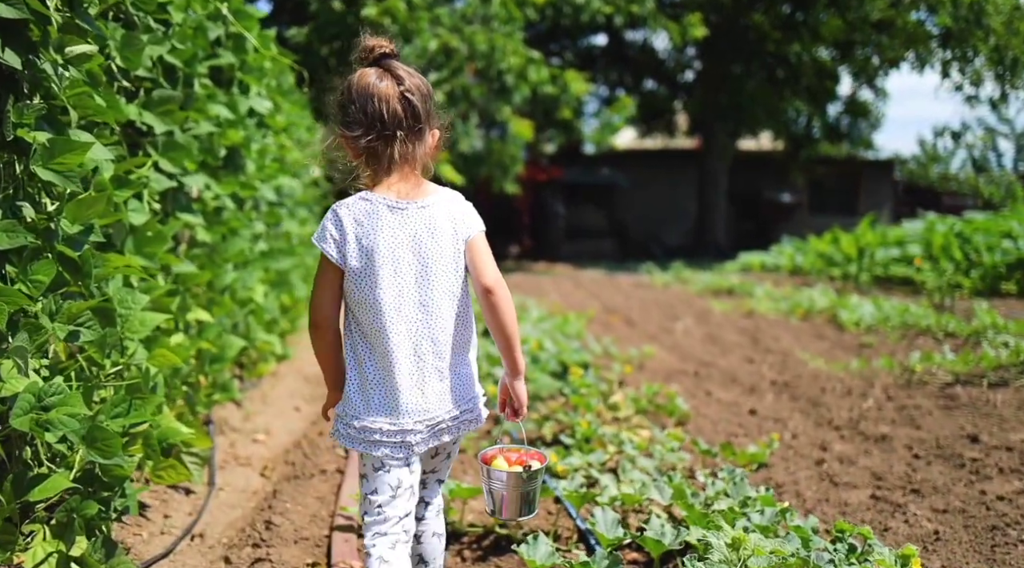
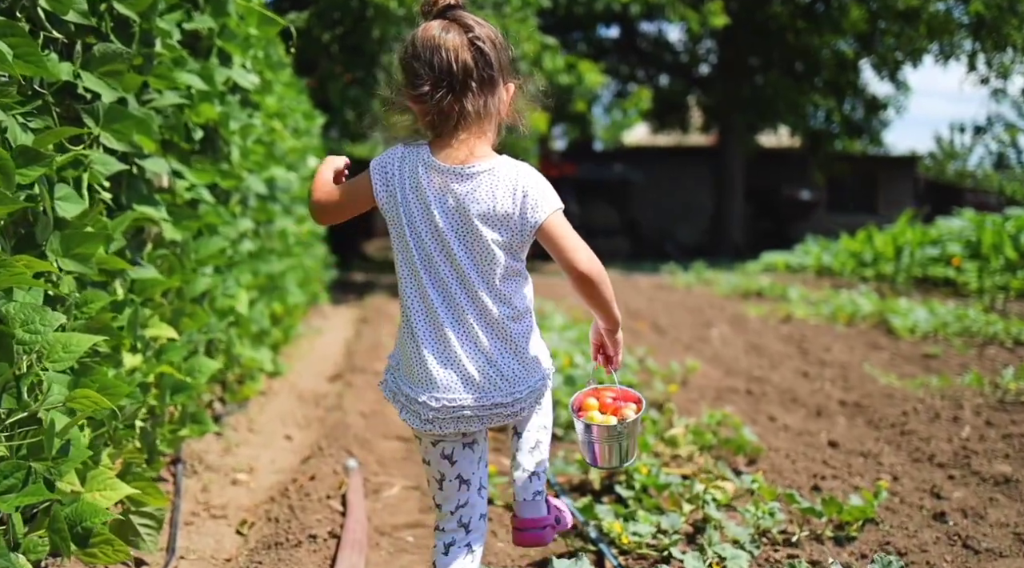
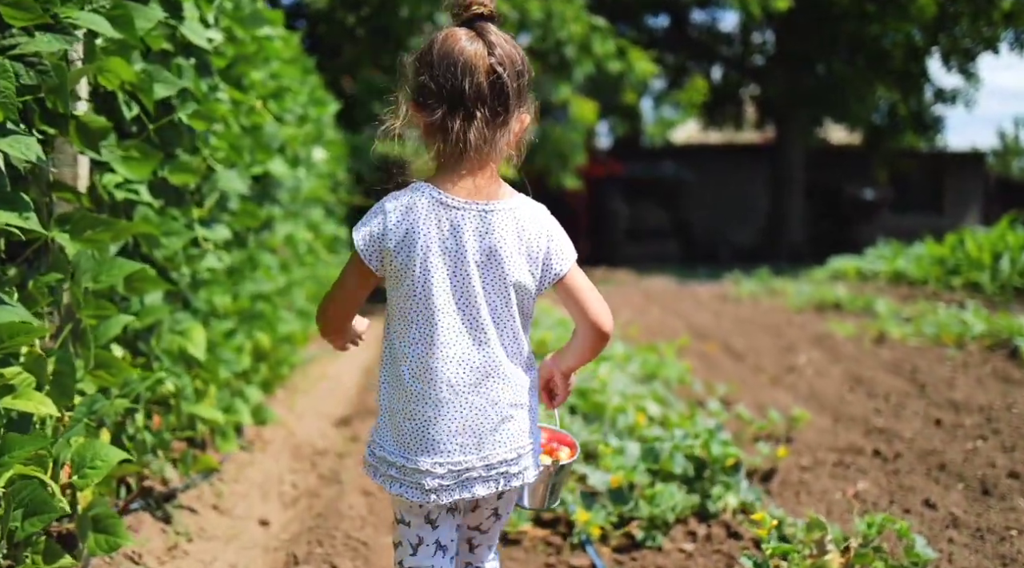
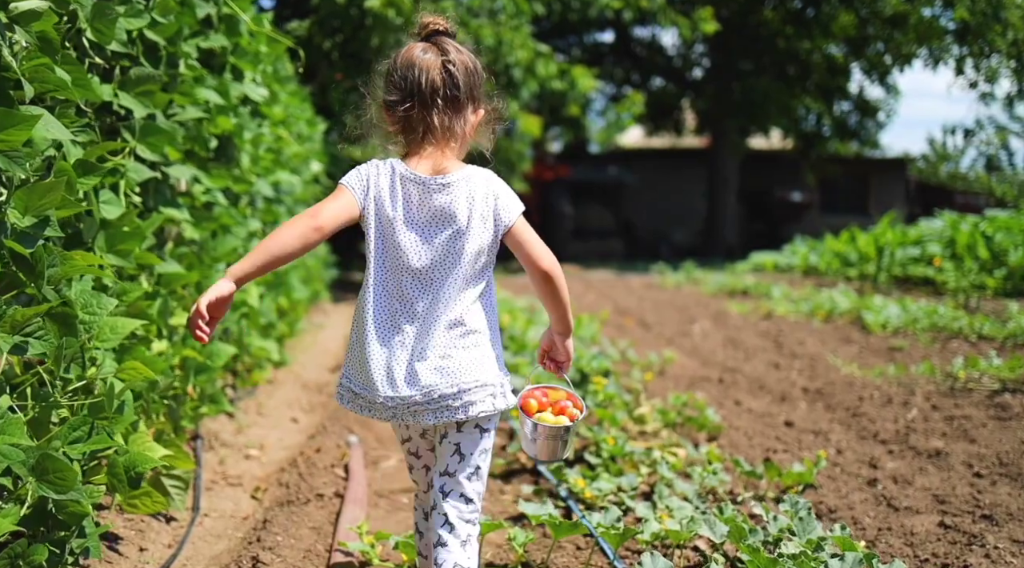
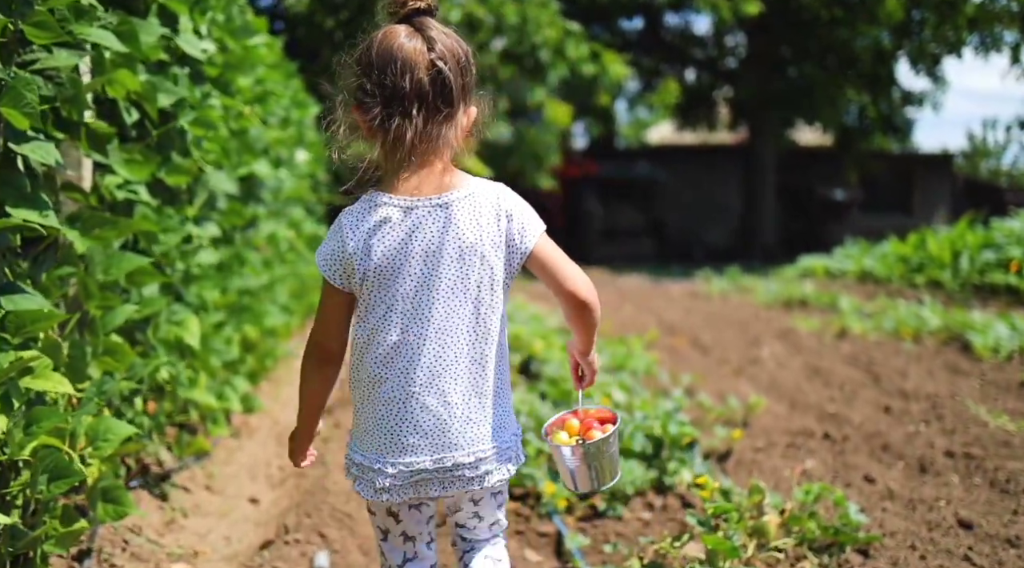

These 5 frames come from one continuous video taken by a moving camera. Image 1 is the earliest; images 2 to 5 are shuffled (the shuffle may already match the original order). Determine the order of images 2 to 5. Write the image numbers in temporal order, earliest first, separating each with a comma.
4, 2, 5, 3
